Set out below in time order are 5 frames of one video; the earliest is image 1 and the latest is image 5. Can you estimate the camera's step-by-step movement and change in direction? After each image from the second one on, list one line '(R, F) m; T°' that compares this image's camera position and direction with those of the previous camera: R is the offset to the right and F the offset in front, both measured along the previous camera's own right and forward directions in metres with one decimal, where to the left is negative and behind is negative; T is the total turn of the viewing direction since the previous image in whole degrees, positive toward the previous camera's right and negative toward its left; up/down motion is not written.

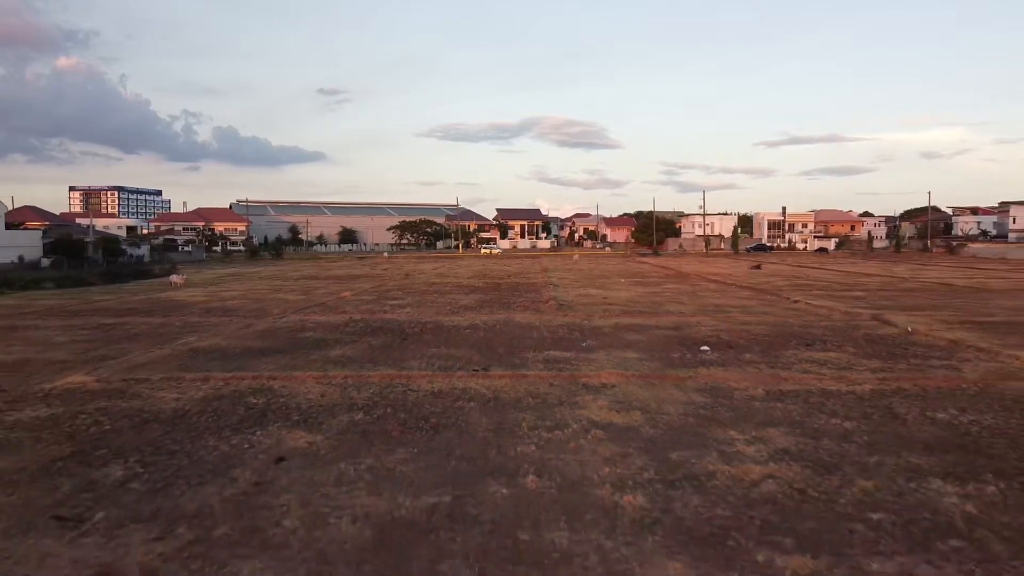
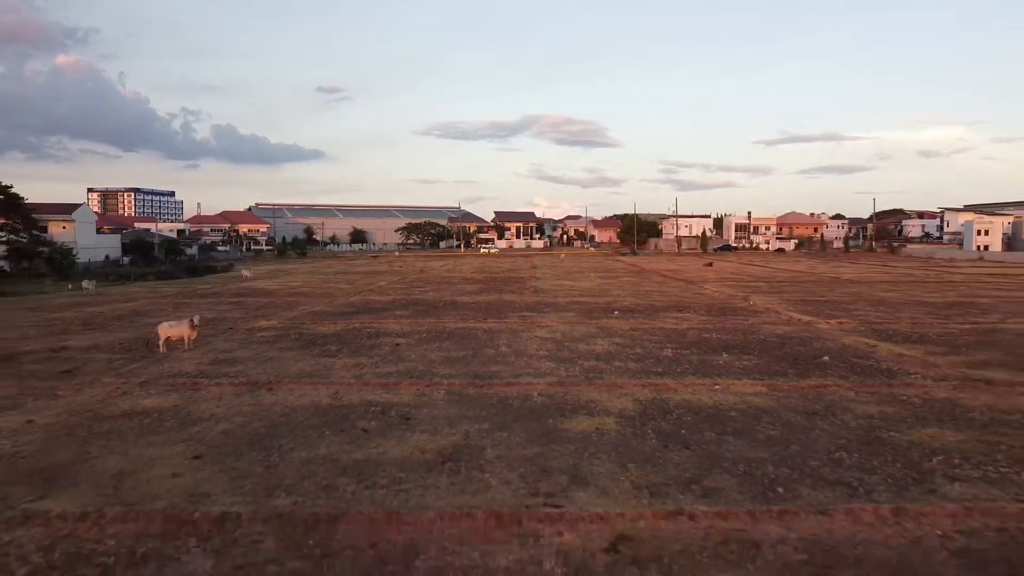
(+0.1, -5.1) m; 0°
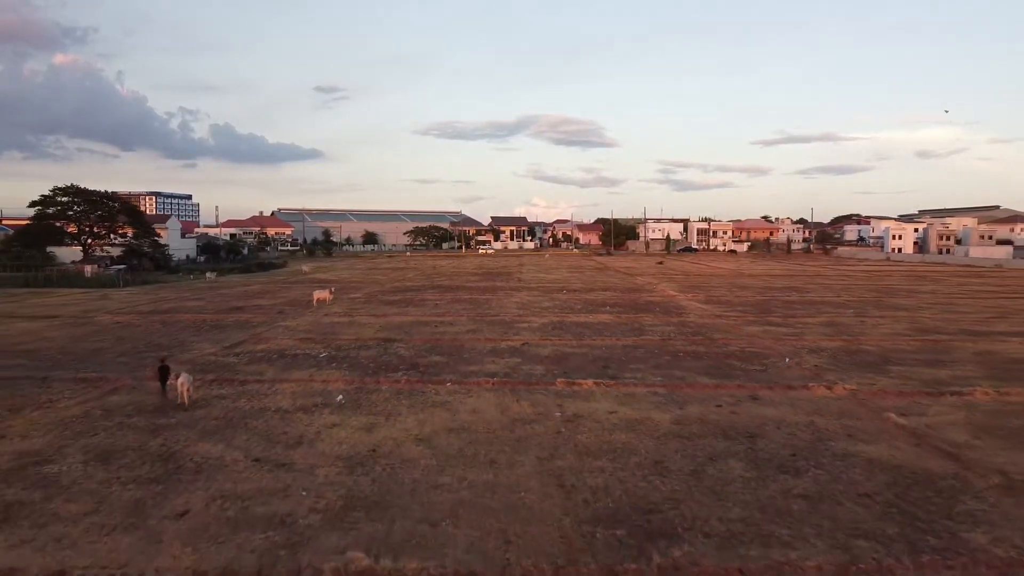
(+0.2, -7.6) m; 0°
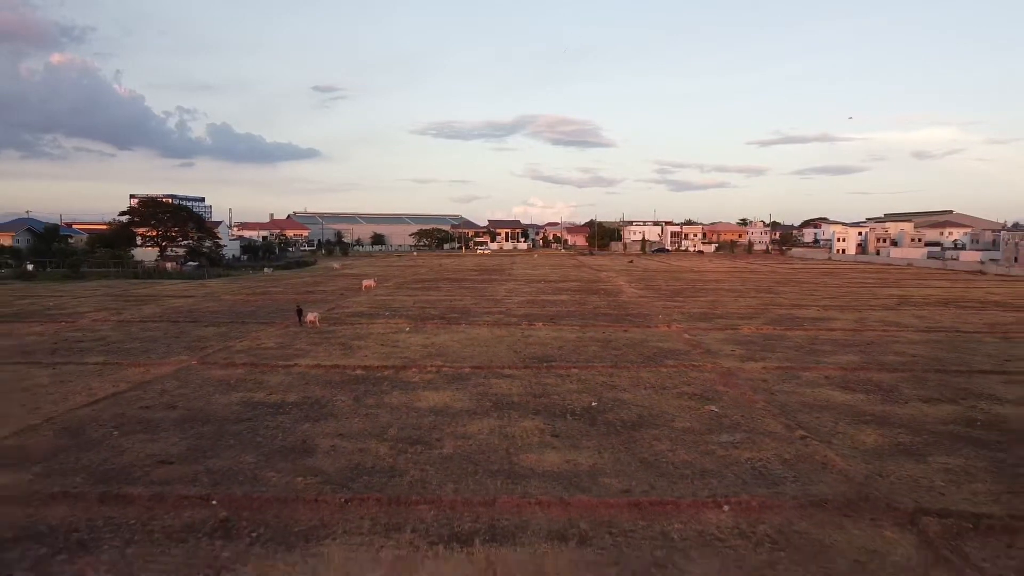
(+0.2, -6.6) m; 0°
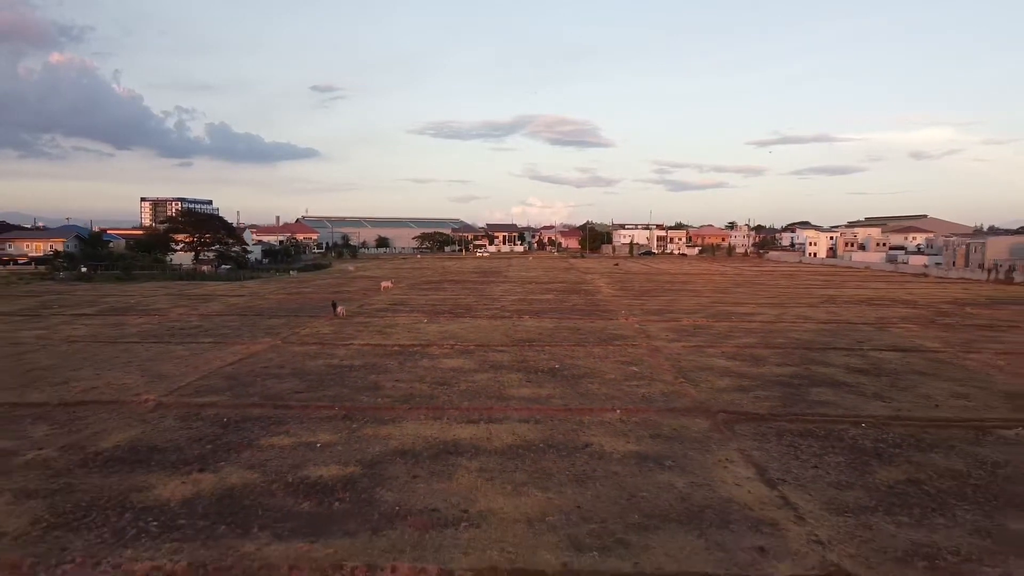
(+0.1, -4.1) m; 0°
